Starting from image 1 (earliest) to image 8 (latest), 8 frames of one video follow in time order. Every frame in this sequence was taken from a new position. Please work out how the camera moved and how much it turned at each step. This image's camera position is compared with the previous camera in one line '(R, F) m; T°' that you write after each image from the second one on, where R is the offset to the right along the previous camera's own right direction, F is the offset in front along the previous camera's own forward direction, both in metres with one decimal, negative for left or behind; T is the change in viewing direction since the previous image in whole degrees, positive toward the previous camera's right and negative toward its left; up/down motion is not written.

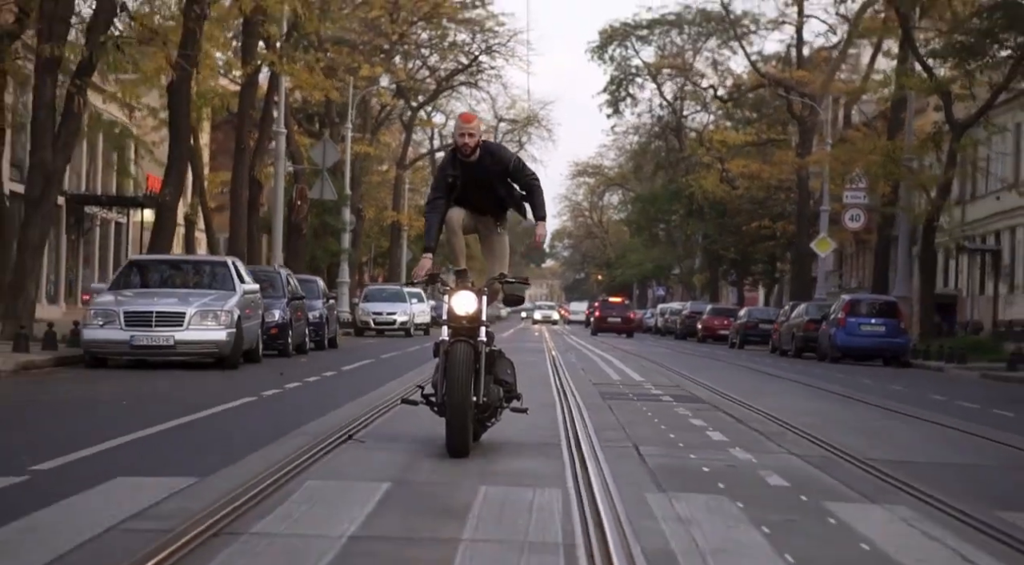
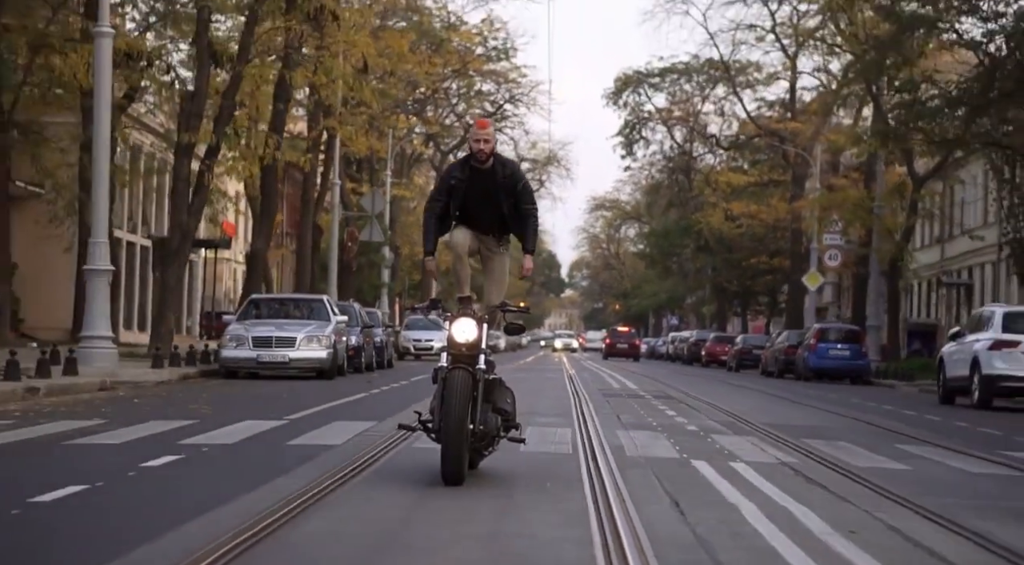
(-0.1, -6.2) m; -1°
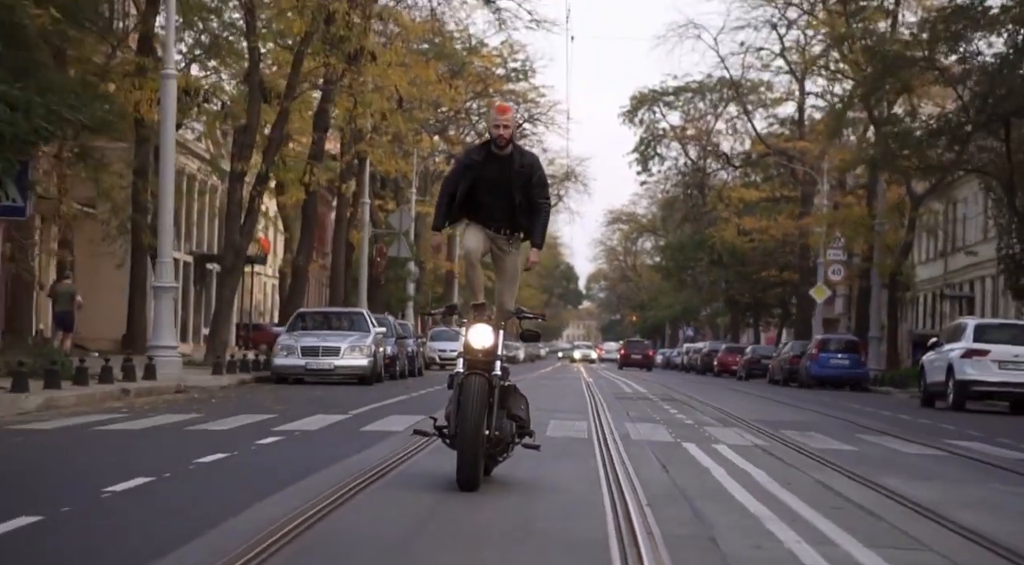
(-0.1, -2.7) m; -1°
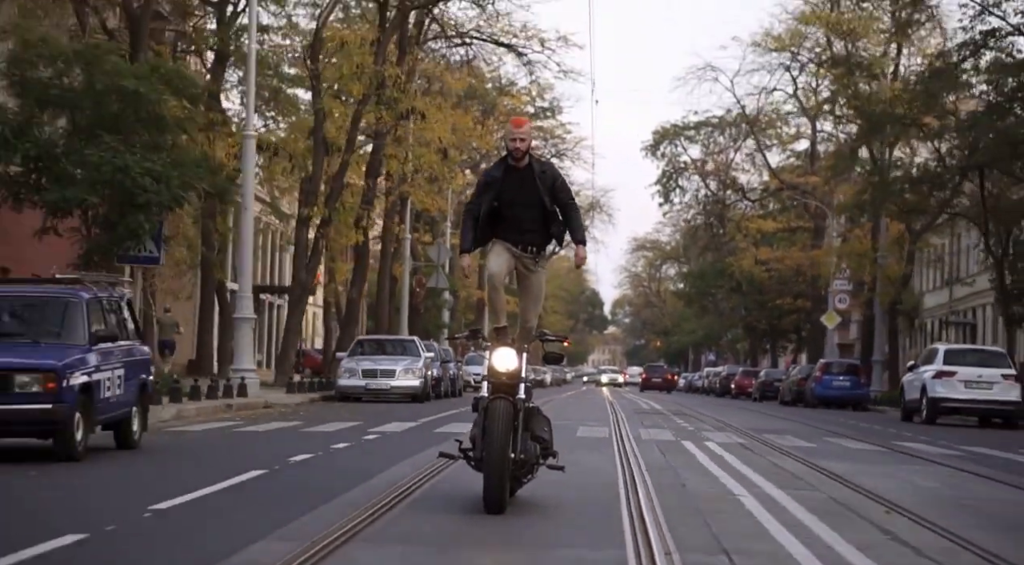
(-0.1, -4.1) m; -1°
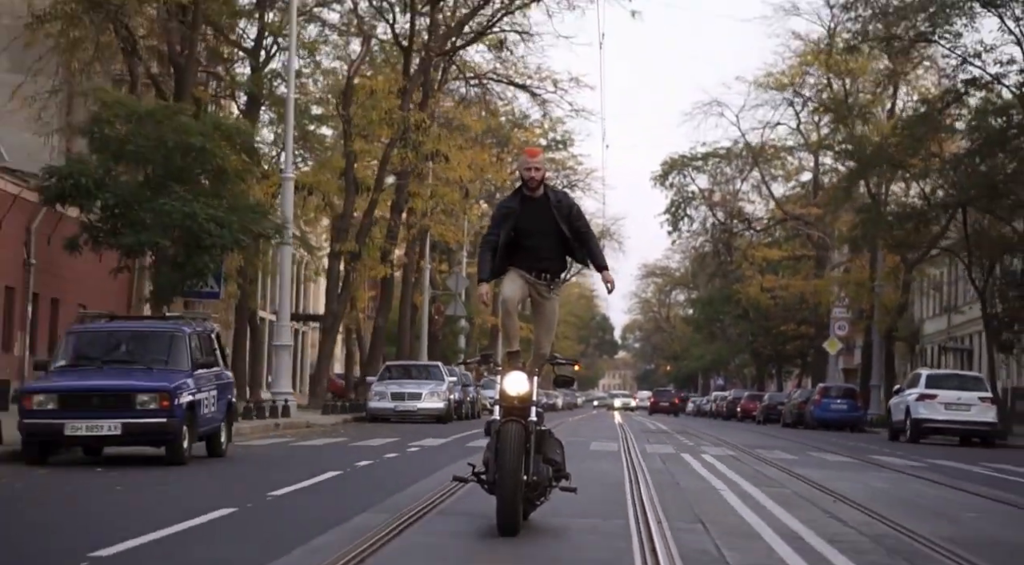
(-0.1, -2.7) m; 0°
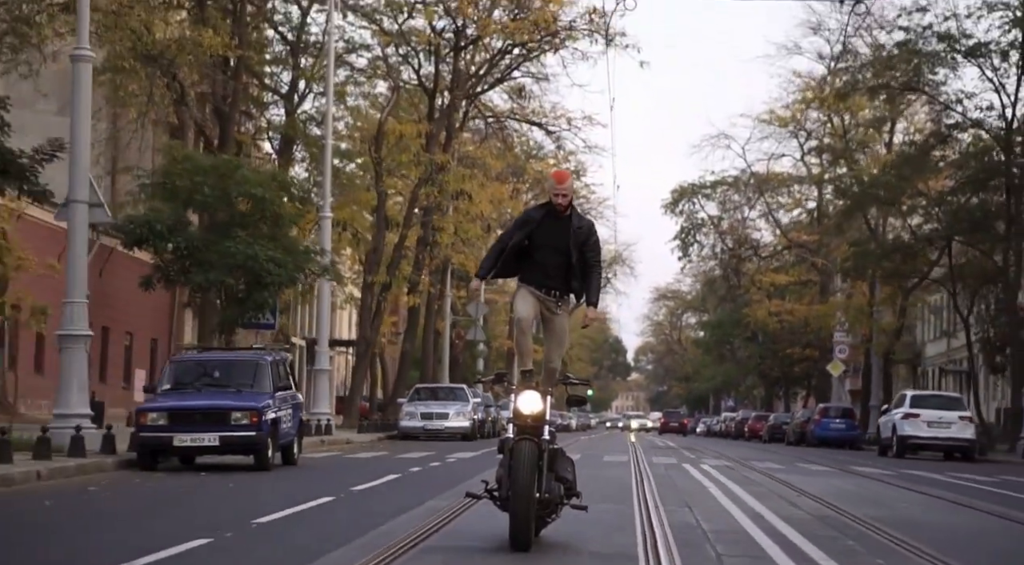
(-0.2, -3.1) m; 0°
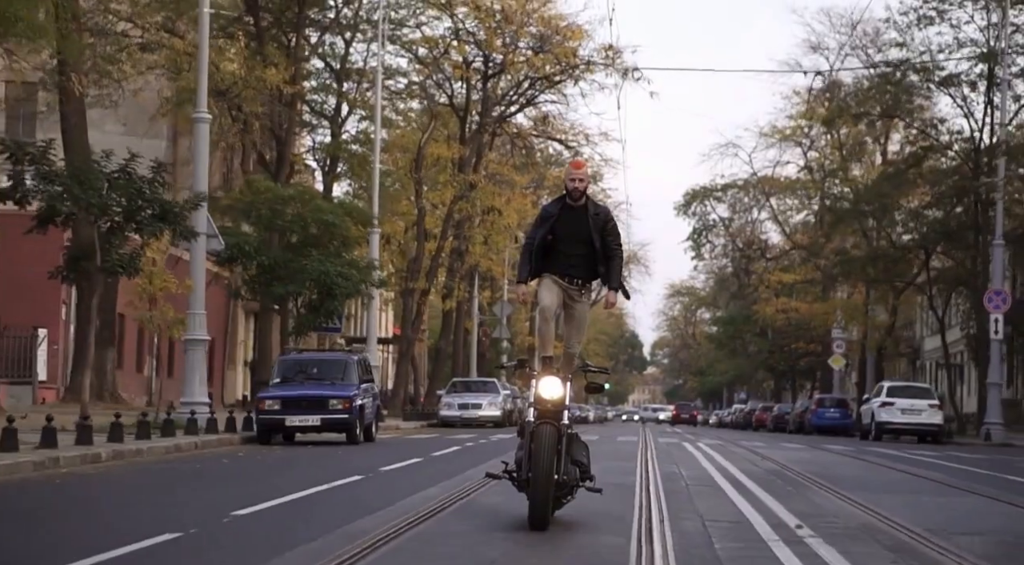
(-0.2, -5.0) m; -1°
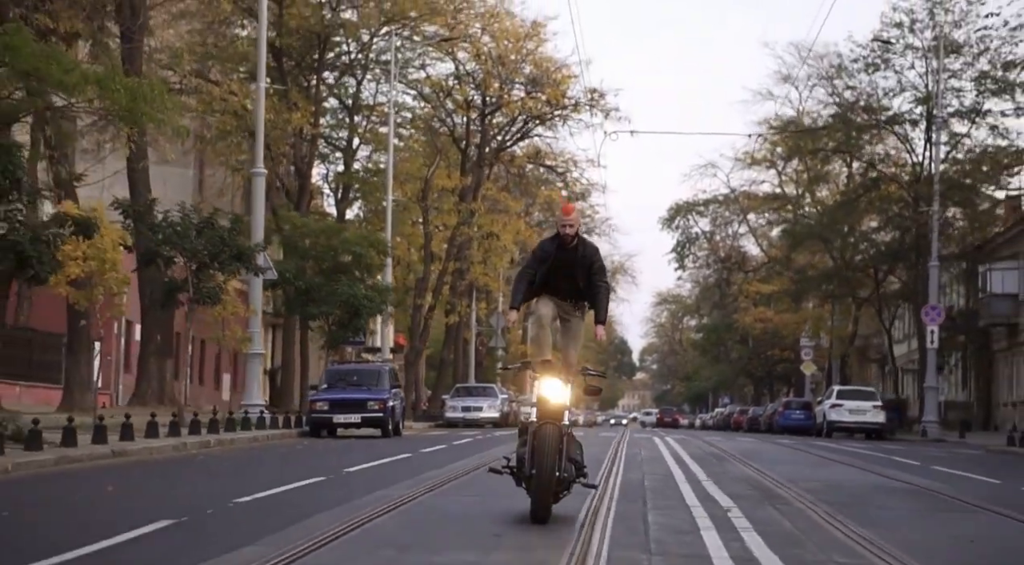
(-0.2, -5.6) m; 0°
